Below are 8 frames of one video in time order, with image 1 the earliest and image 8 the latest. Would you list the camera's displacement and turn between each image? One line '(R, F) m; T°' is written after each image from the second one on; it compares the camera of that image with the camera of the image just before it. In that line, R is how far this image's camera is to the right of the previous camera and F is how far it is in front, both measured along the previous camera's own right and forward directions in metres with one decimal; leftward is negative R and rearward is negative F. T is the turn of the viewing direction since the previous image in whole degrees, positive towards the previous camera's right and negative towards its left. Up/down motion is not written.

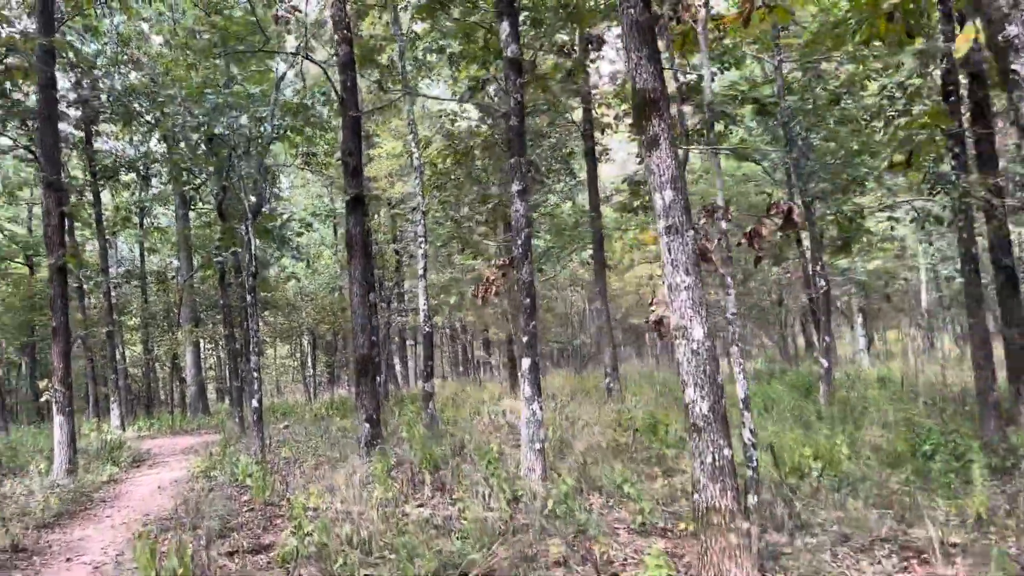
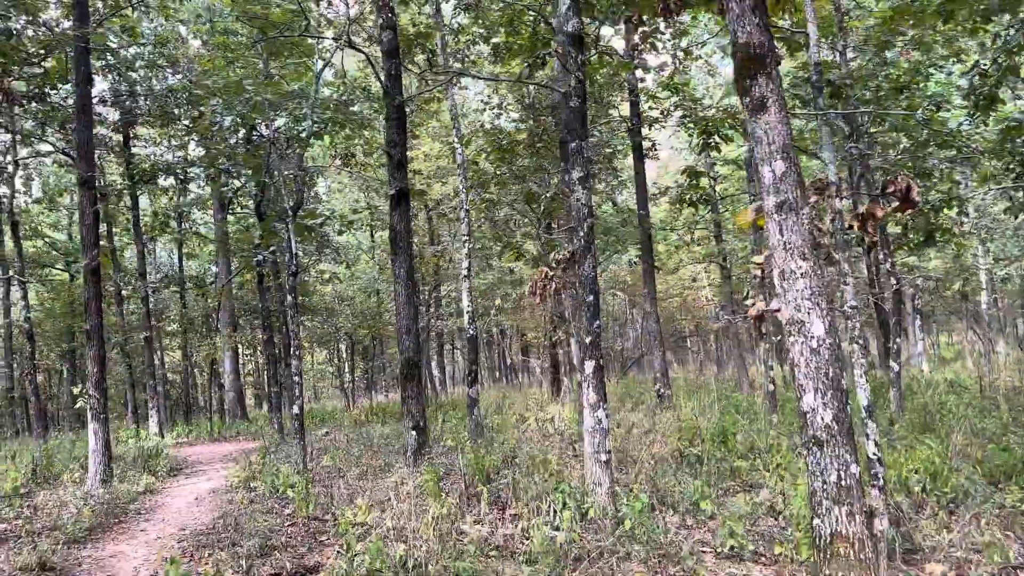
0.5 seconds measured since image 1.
(-0.2, +0.5) m; -2°
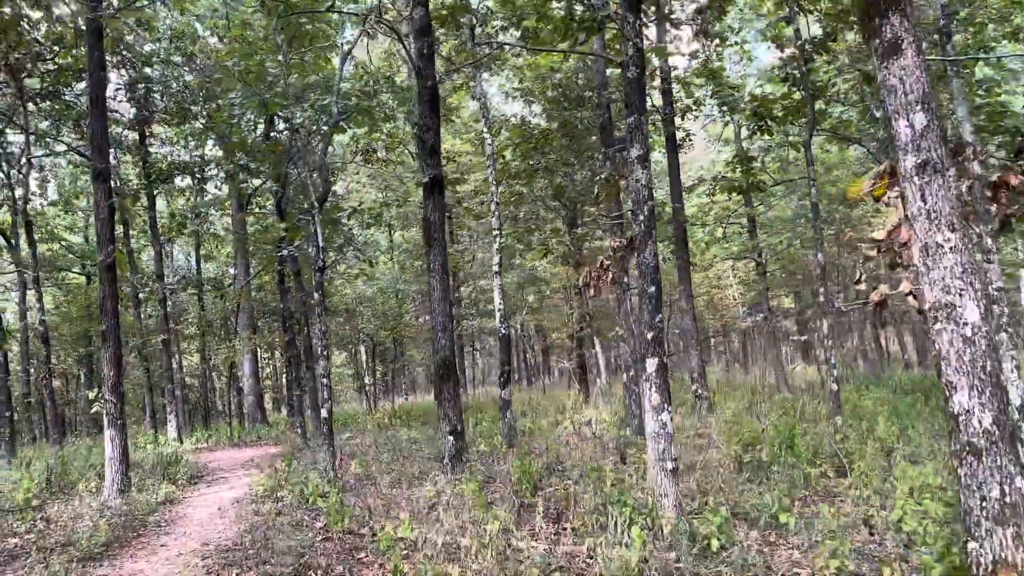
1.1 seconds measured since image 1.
(-0.2, +0.5) m; -1°
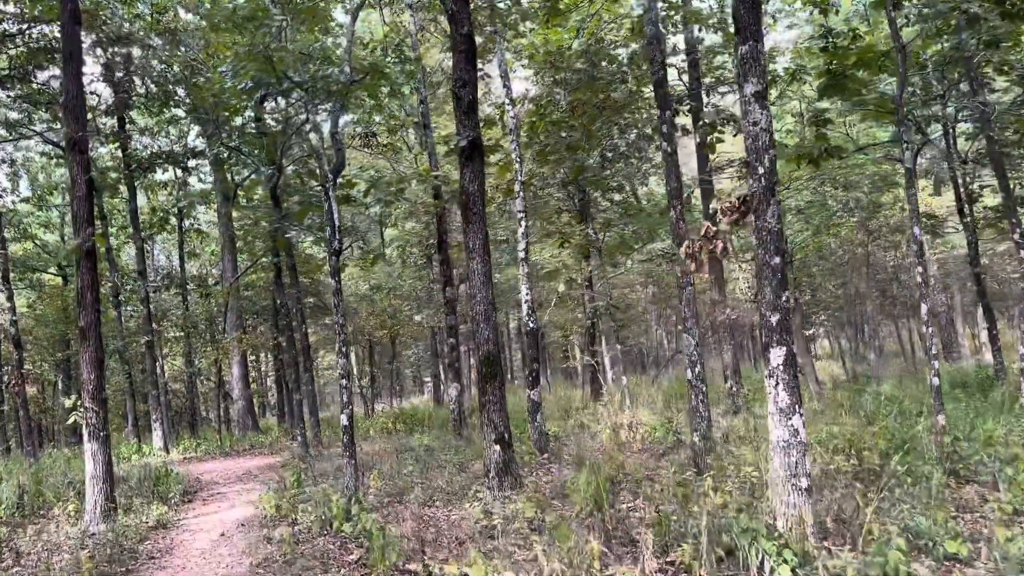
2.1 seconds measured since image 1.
(-0.5, +1.0) m; +1°
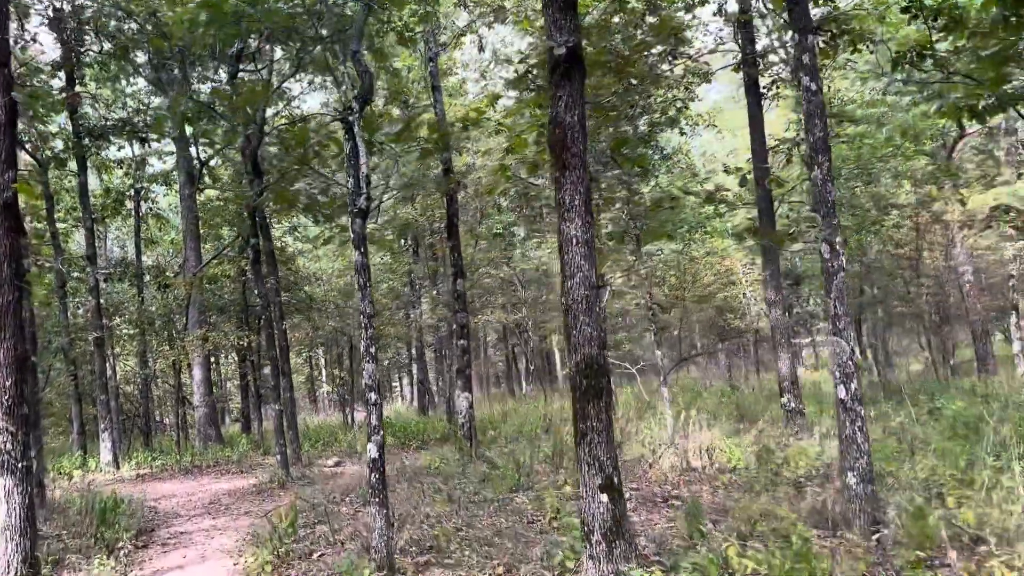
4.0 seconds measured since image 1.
(-0.7, +1.8) m; +3°
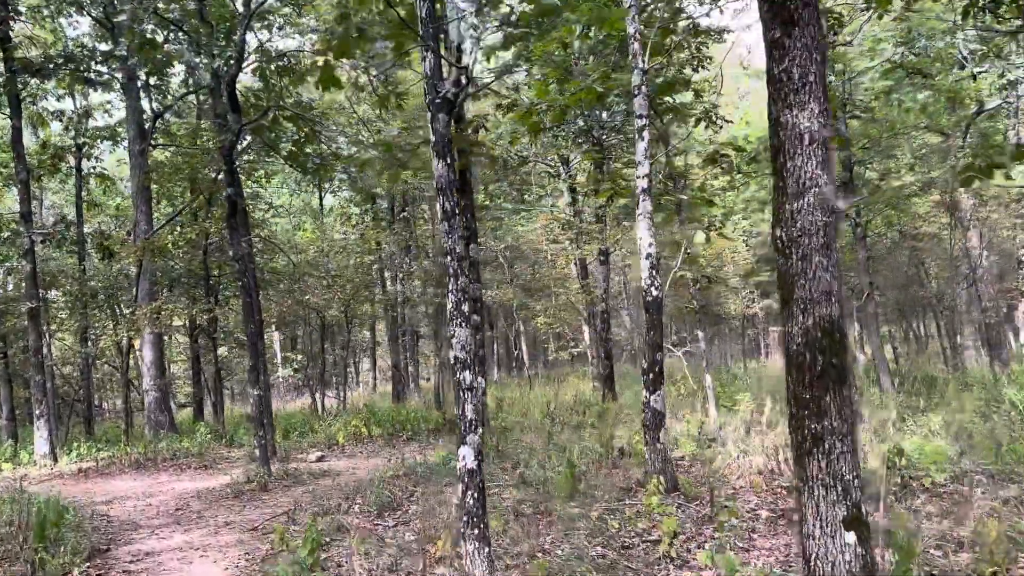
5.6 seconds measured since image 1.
(-0.8, +1.5) m; +4°
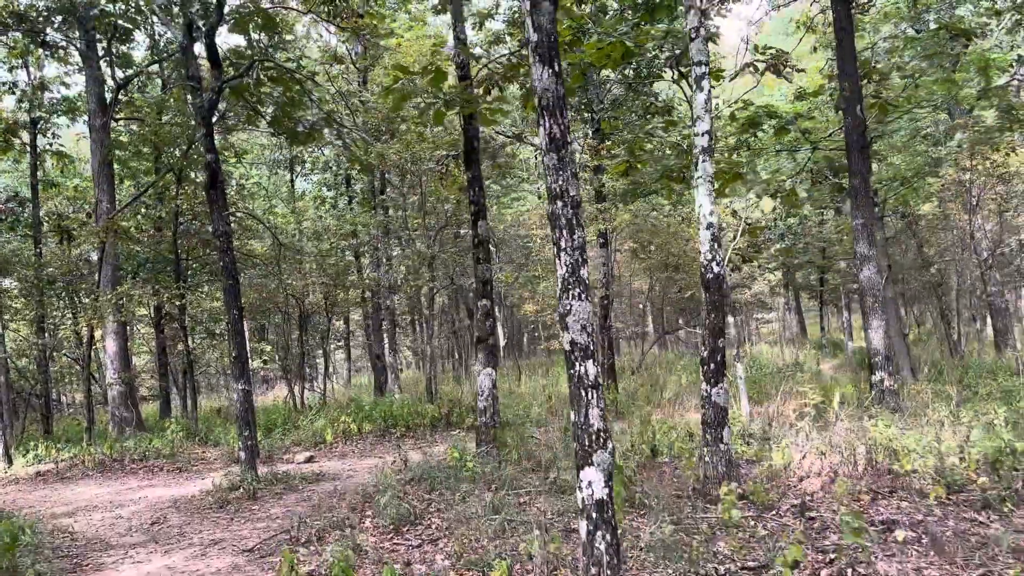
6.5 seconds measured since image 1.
(-0.4, +0.9) m; +2°
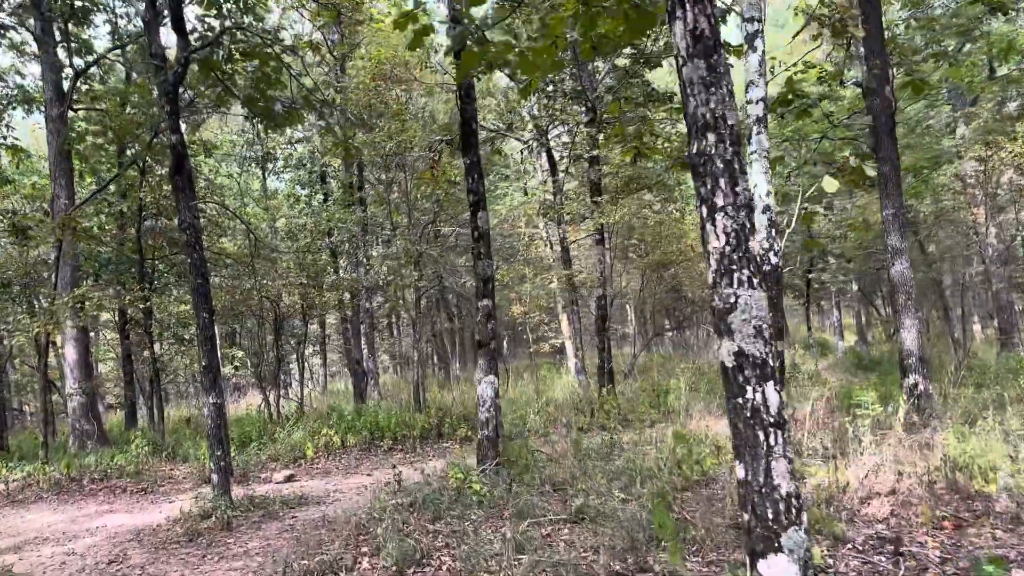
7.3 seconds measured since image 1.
(-0.2, +0.8) m; +2°
